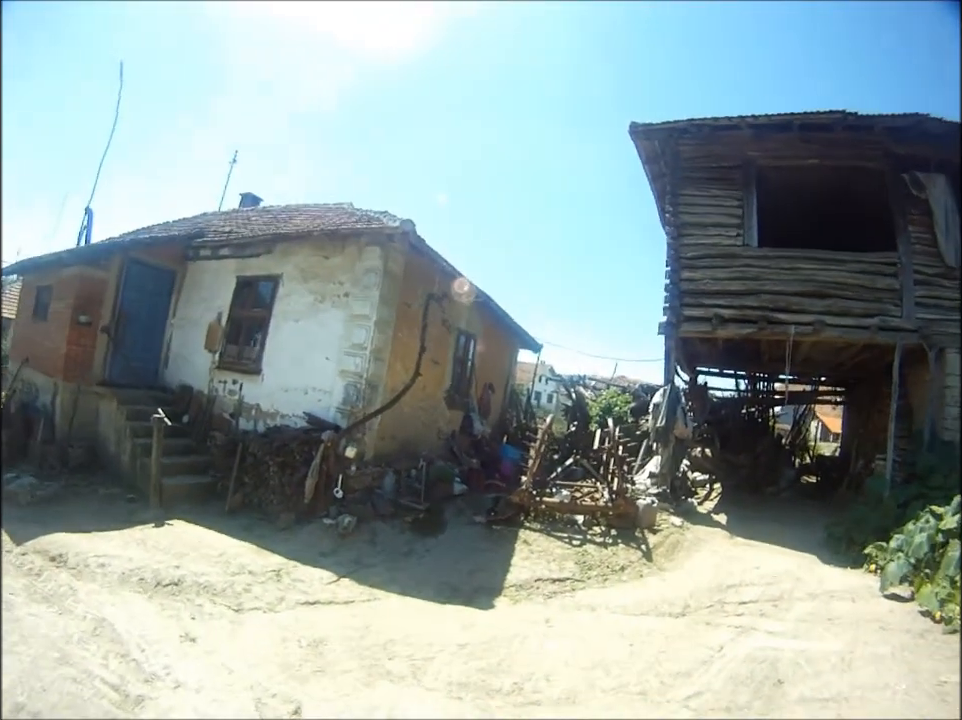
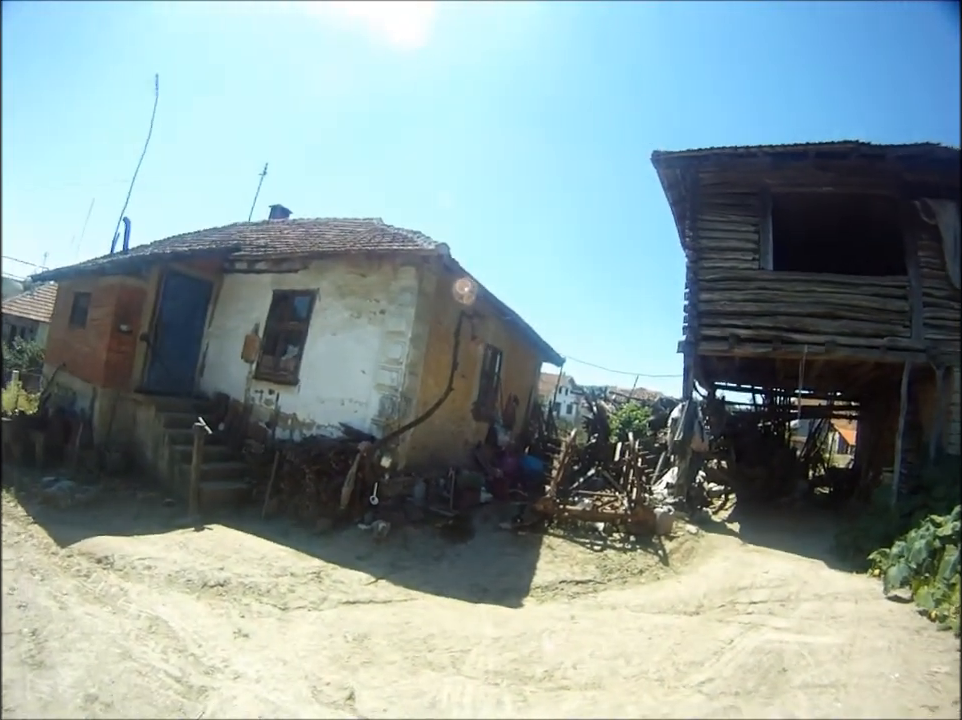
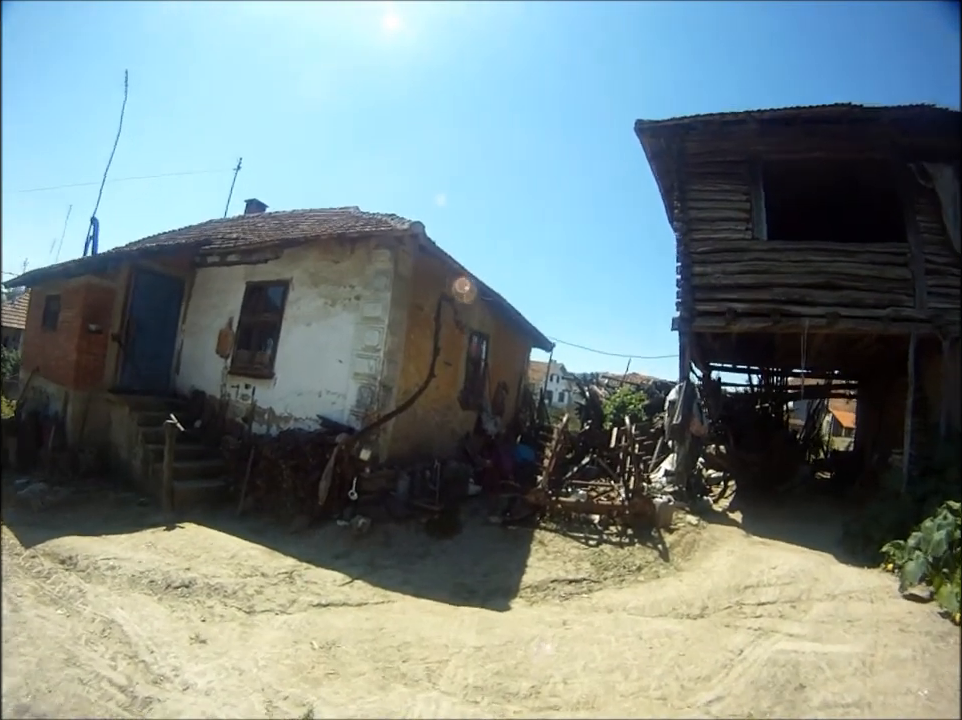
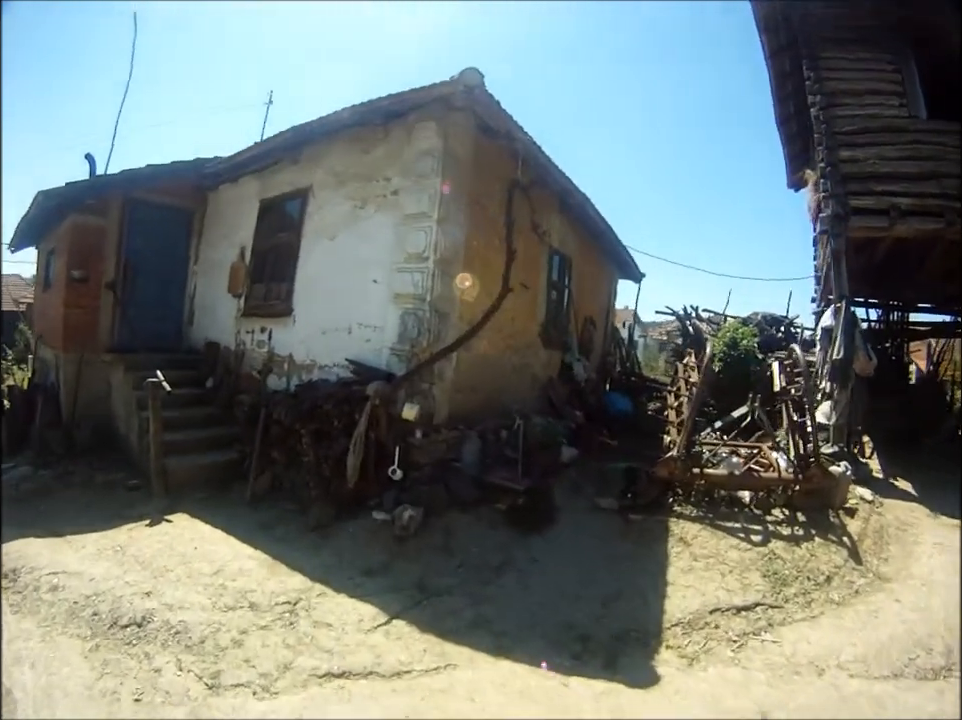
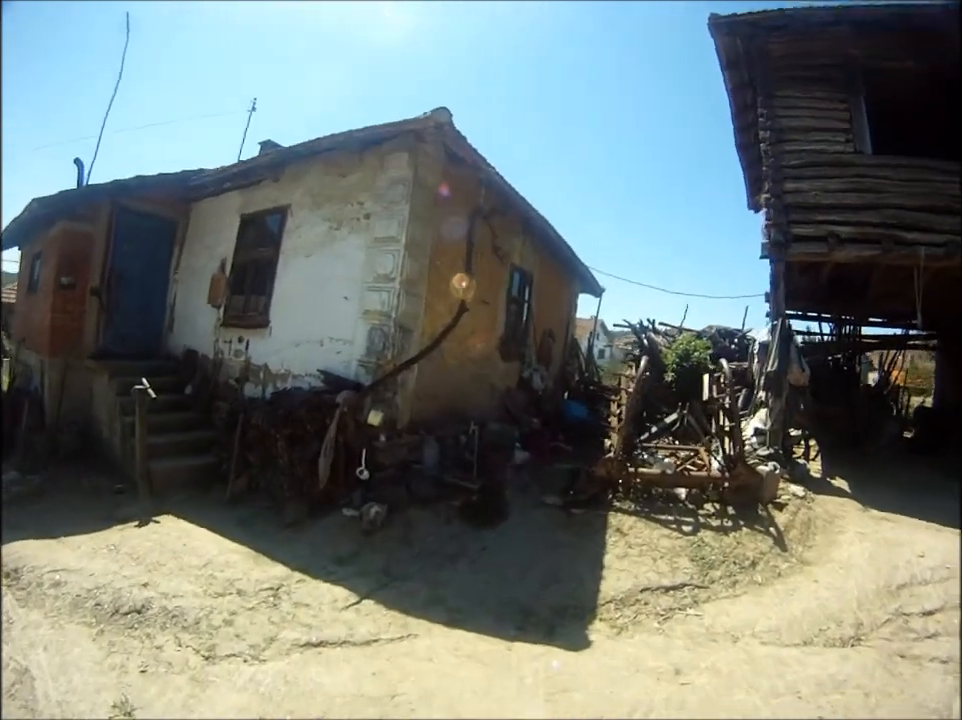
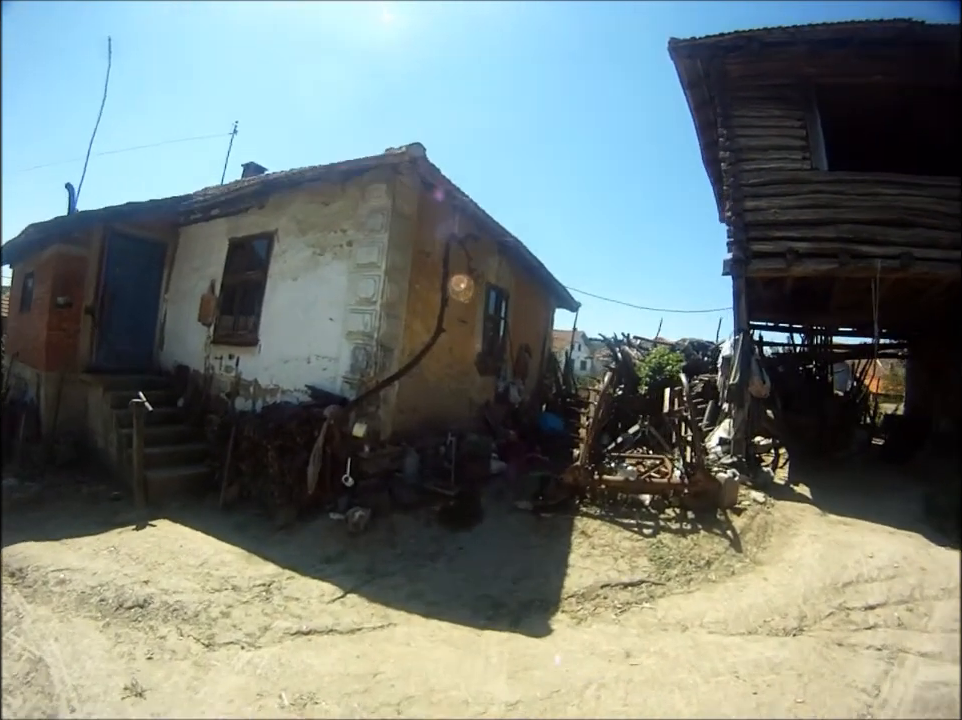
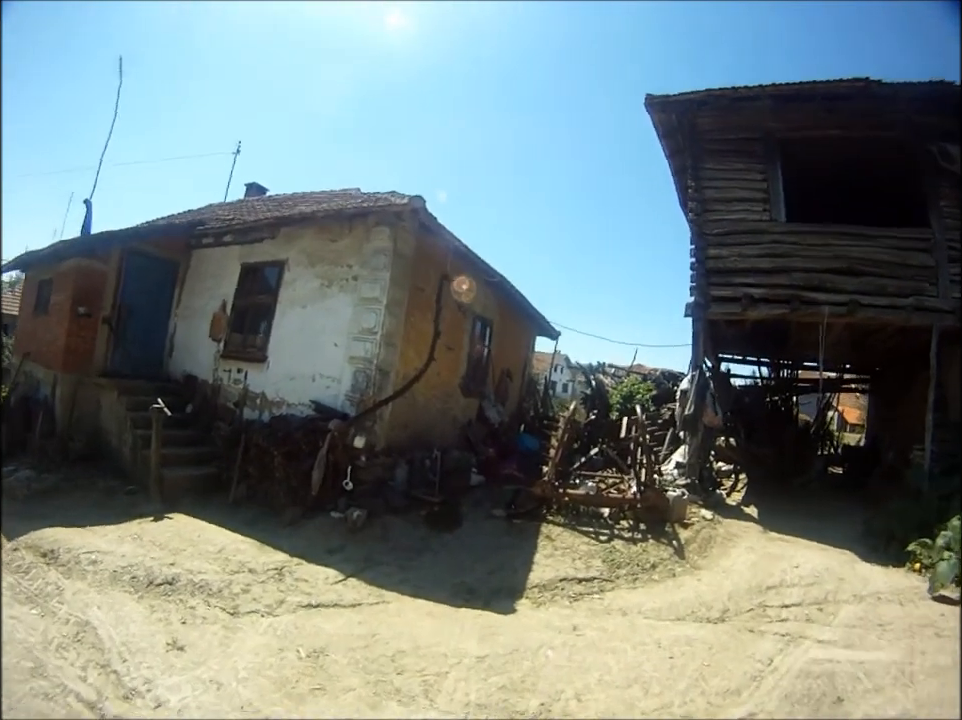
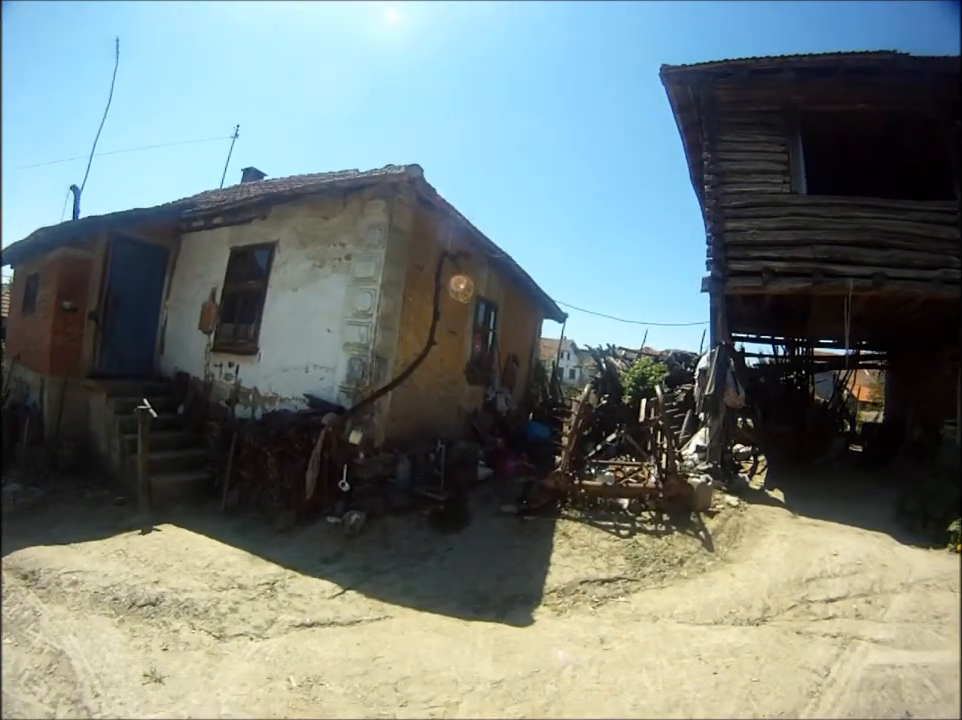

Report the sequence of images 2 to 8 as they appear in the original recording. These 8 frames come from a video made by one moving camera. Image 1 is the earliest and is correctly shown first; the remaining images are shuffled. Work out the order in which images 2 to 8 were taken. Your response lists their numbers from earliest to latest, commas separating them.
2, 3, 7, 8, 6, 5, 4
